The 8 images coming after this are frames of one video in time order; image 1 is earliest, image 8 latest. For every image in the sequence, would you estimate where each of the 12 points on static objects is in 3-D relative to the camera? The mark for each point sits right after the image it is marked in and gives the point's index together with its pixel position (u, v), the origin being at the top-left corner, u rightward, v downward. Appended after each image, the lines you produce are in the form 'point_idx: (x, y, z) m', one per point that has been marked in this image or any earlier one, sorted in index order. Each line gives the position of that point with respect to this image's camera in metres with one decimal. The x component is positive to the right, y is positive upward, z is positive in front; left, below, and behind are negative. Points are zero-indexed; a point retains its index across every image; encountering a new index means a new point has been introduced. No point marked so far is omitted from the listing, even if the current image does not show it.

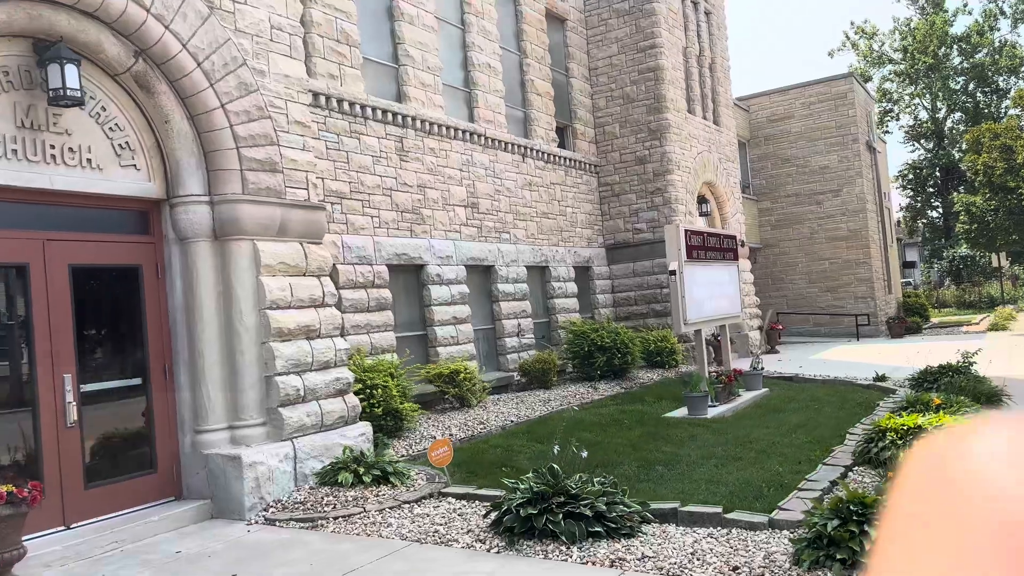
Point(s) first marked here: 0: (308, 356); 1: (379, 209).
0: (-1.5, -0.5, +7.0) m
1: (-1.5, +0.9, +10.4) m
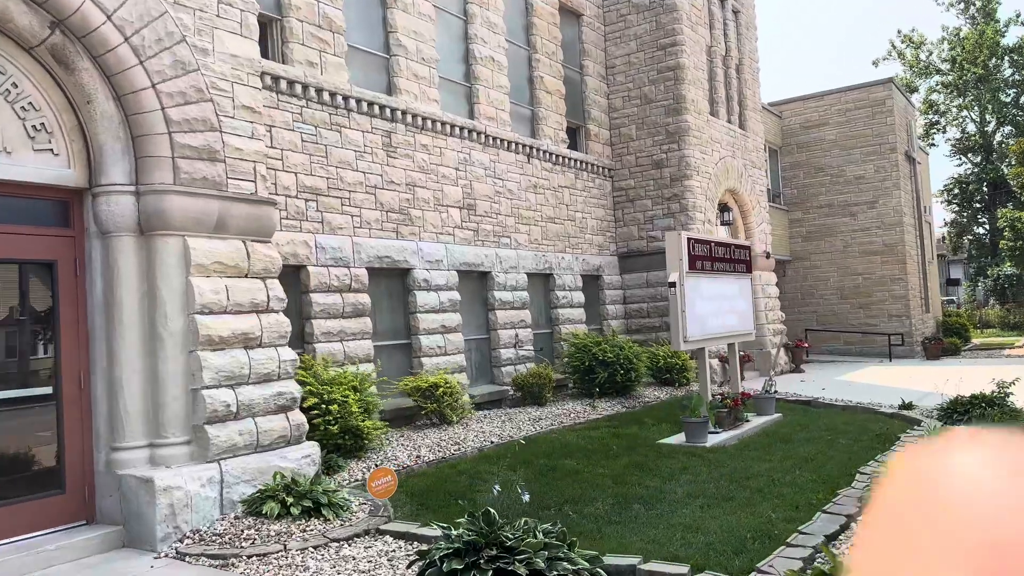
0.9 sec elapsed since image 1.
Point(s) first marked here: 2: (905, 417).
0: (-1.8, -0.5, +6.3) m
1: (-1.5, +0.8, +9.7) m
2: (+4.1, -1.3, +9.9) m
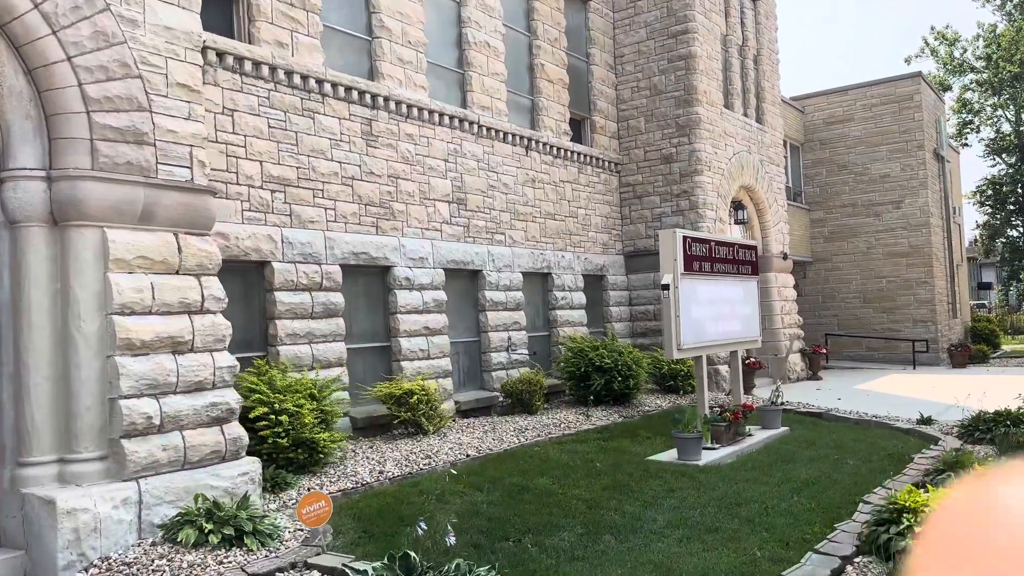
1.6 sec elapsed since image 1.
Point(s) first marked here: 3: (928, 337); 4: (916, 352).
0: (-2.0, -0.5, +5.6) m
1: (-1.7, +0.8, +9.1) m
2: (+3.9, -1.4, +9.1) m
3: (+8.4, -1.0, +19.2) m
4: (+8.1, -1.3, +19.1) m
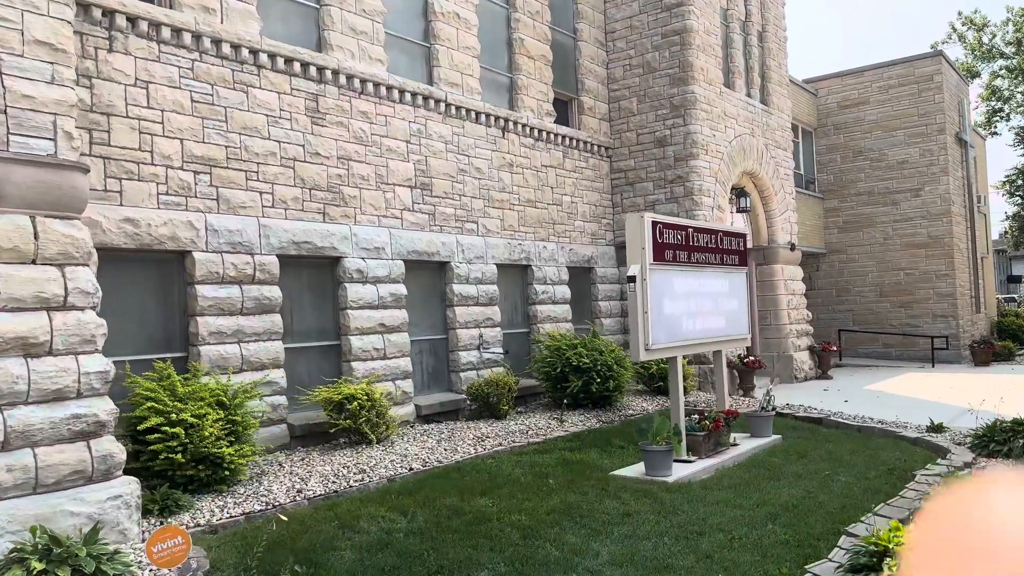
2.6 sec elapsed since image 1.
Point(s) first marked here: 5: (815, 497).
0: (-2.5, -0.5, +4.8) m
1: (-2.1, +0.9, +8.2) m
2: (+3.5, -1.3, +8.0) m
3: (+8.3, -0.9, +18.1) m
4: (+8.0, -1.2, +18.0) m
5: (+2.0, -1.4, +6.2) m
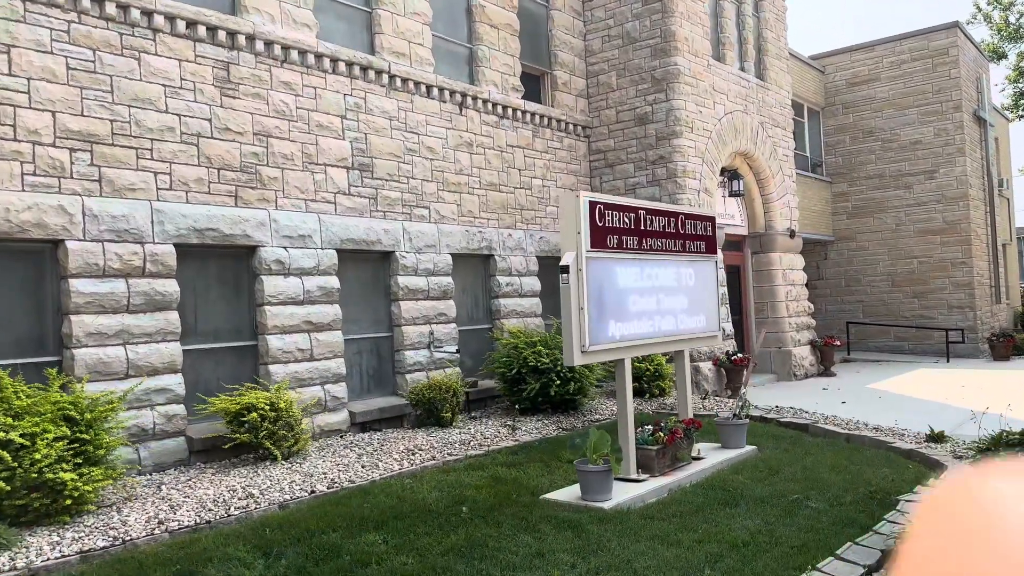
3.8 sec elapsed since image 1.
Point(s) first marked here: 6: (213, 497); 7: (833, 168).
0: (-3.1, -0.5, +3.8) m
1: (-2.6, +1.0, +7.2) m
2: (+3.0, -1.2, +6.9) m
3: (+8.0, -0.7, +16.9) m
4: (+7.7, -1.0, +16.8) m
5: (+1.4, -1.3, +5.1) m
6: (-1.9, -1.3, +5.9) m
7: (+6.3, +2.4, +18.7) m
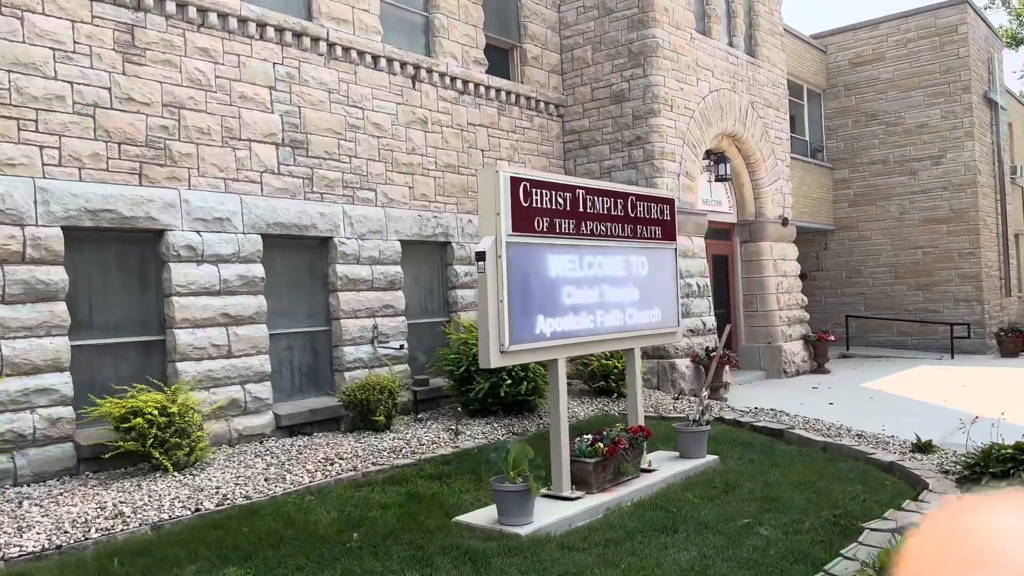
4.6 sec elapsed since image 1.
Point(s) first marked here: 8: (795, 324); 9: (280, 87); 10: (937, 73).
0: (-3.6, -0.4, +3.1) m
1: (-3.0, +1.0, +6.4) m
2: (+2.6, -1.2, +6.1) m
3: (+7.7, -0.5, +15.9) m
4: (+7.4, -0.8, +15.9) m
5: (+0.9, -1.3, +4.3) m
6: (-2.4, -1.2, +5.2) m
7: (+6.0, +2.5, +17.7) m
8: (+3.9, -0.5, +13.1) m
9: (-1.9, +1.7, +8.0) m
10: (+7.3, +3.7, +16.4) m
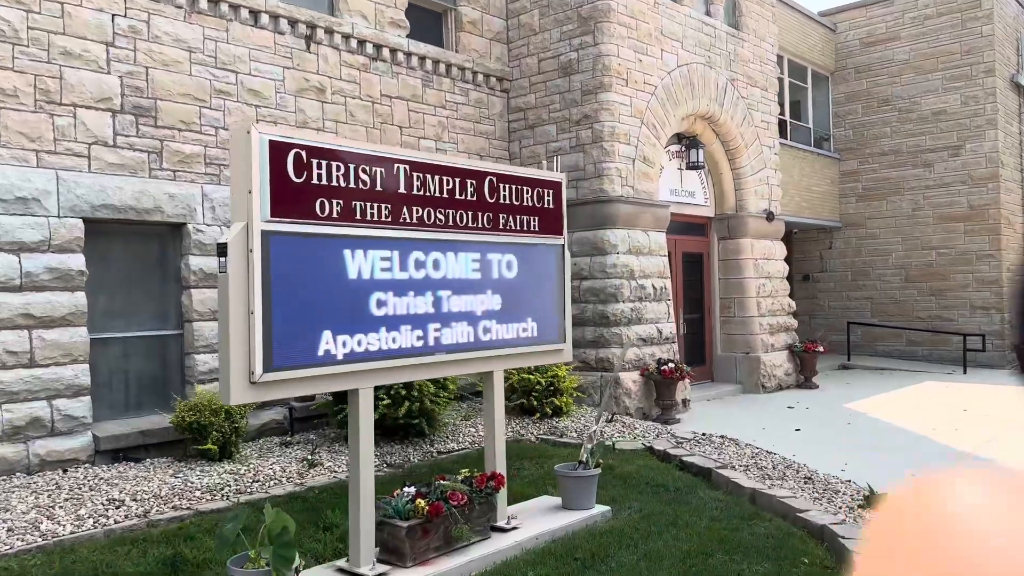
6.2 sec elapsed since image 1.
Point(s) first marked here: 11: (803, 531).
0: (-4.6, -0.4, +1.9) m
1: (-3.9, +1.1, +5.2) m
2: (+1.6, -1.2, +4.7) m
3: (+7.1, -0.6, +14.3) m
4: (+6.8, -0.9, +14.2) m
5: (-0.1, -1.3, +2.9) m
6: (-3.3, -1.2, +3.9) m
7: (+5.6, +2.5, +16.1) m
8: (+3.2, -0.5, +11.6) m
9: (-2.7, +1.7, +6.7) m
10: (+6.9, +3.6, +14.7) m
11: (+1.6, -1.3, +5.0) m
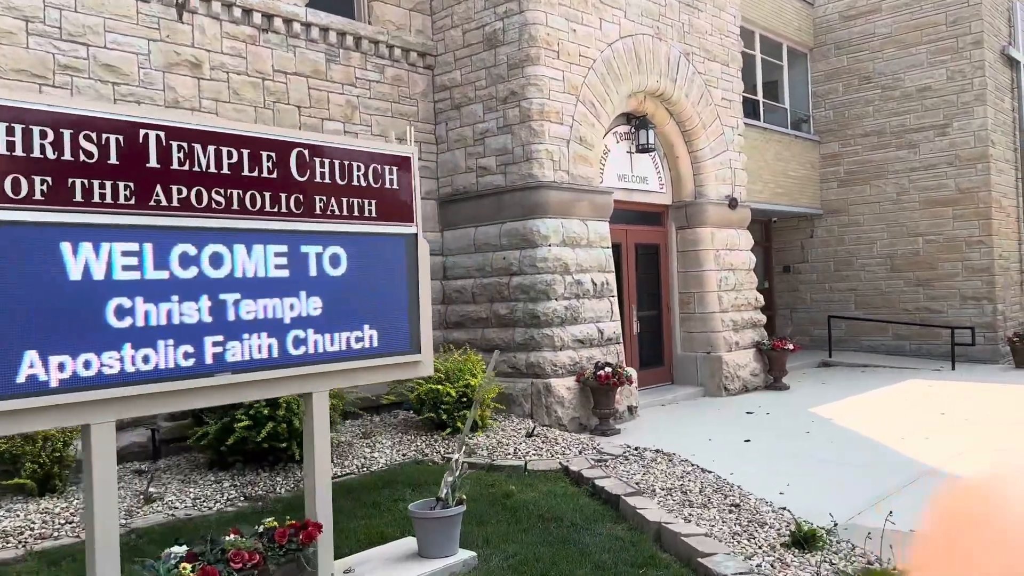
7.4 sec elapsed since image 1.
0: (-5.4, -0.5, +1.0) m
1: (-4.7, +1.0, +4.3) m
2: (+0.9, -1.2, +3.7) m
3: (+6.5, -0.5, +13.3) m
4: (+6.2, -0.8, +13.2) m
5: (-0.8, -1.3, +2.0) m
6: (-4.0, -1.3, +3.0) m
7: (+4.9, +2.6, +15.1) m
8: (+2.6, -0.5, +10.6) m
9: (-3.5, +1.7, +5.7) m
10: (+6.2, +3.8, +13.7) m
11: (+0.8, -1.2, +4.1) m
